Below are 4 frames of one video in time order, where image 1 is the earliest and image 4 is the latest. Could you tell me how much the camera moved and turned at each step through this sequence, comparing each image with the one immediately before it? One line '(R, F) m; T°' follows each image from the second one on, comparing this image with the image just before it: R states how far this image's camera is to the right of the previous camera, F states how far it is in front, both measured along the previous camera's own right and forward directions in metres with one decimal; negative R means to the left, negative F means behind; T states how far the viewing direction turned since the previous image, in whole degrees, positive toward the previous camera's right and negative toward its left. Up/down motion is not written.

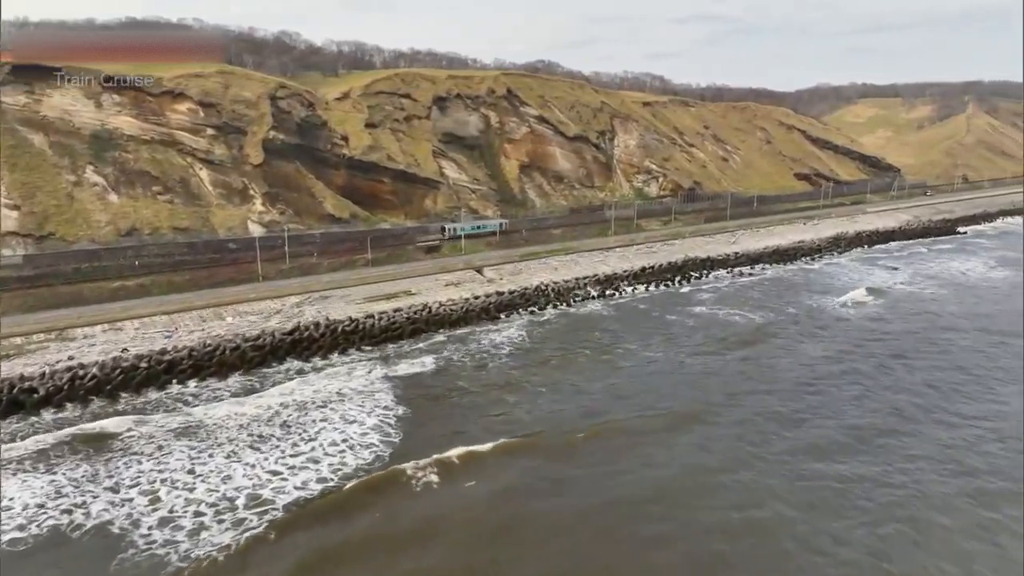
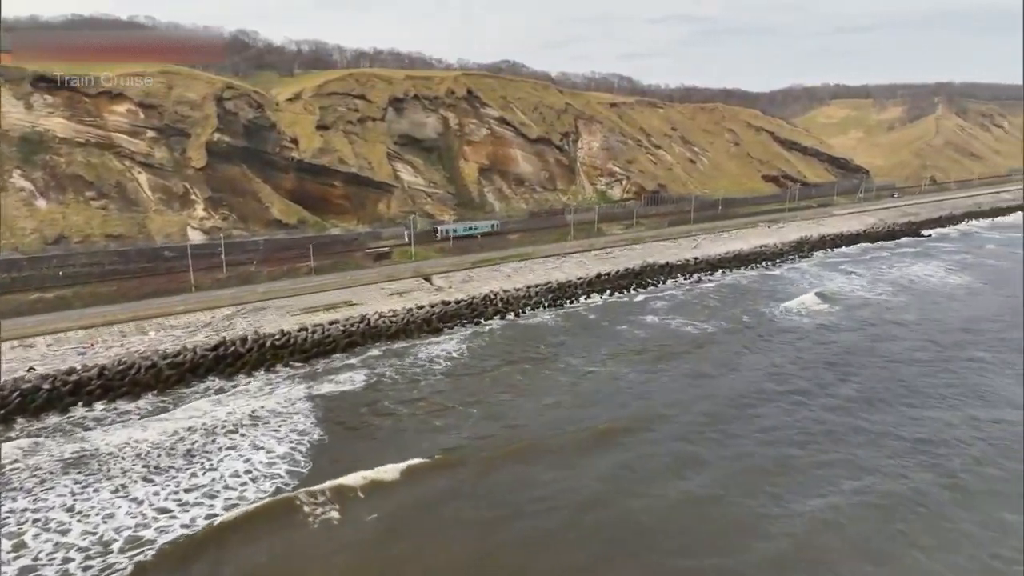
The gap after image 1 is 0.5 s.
(+1.2, +0.8) m; +1°
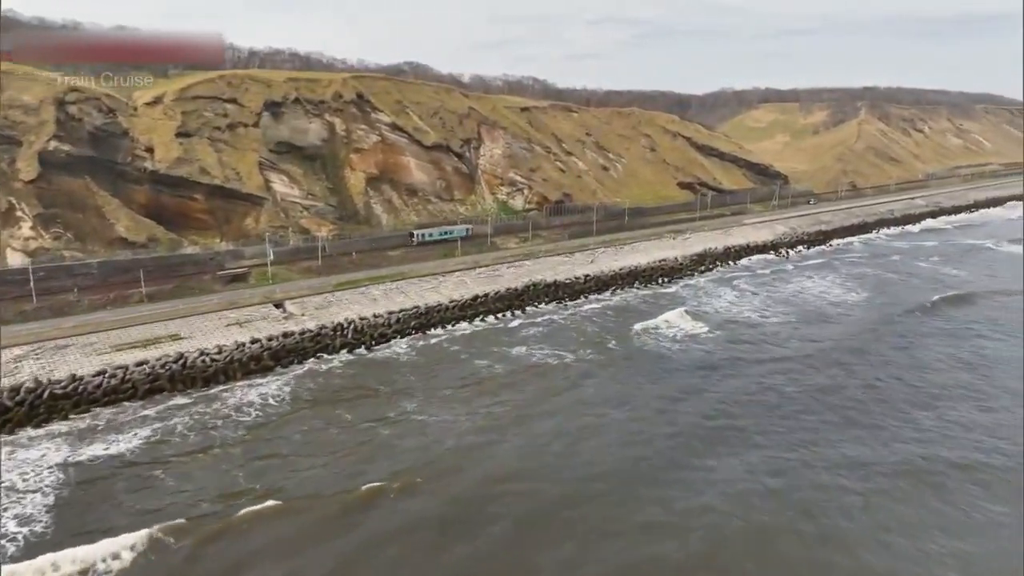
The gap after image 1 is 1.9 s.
(+3.1, +1.9) m; +4°
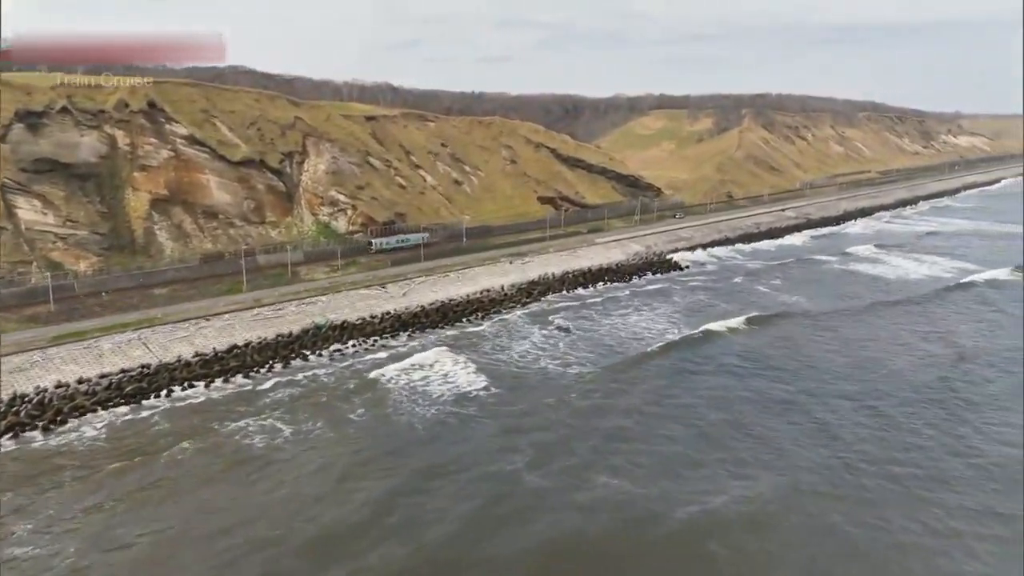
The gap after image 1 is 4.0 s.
(+5.0, +2.9) m; +6°
